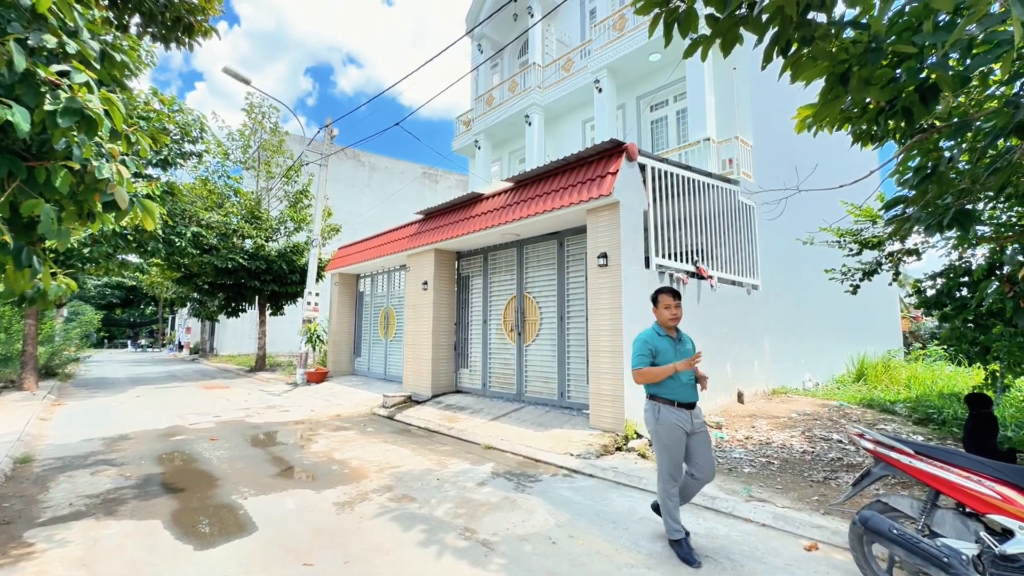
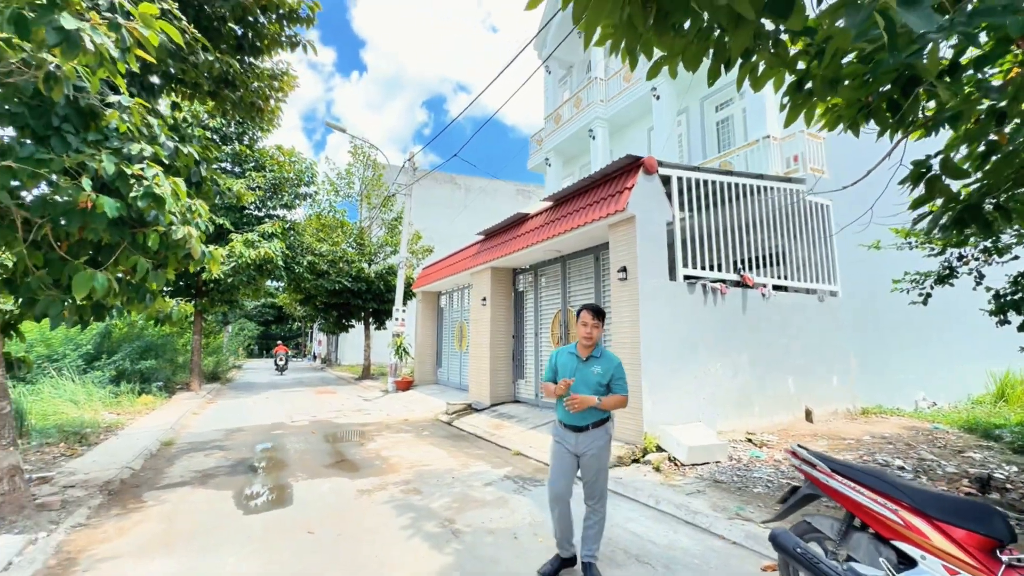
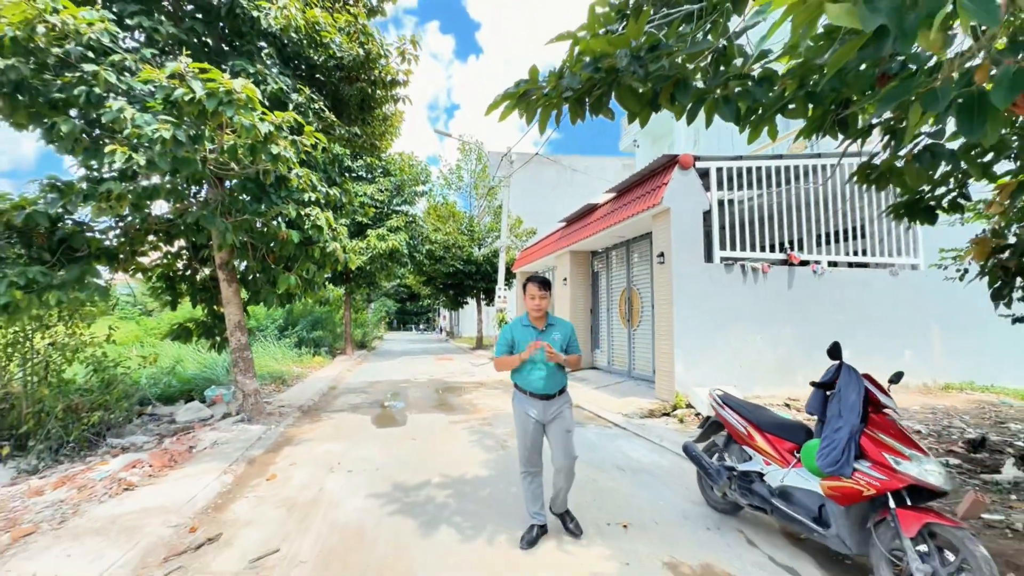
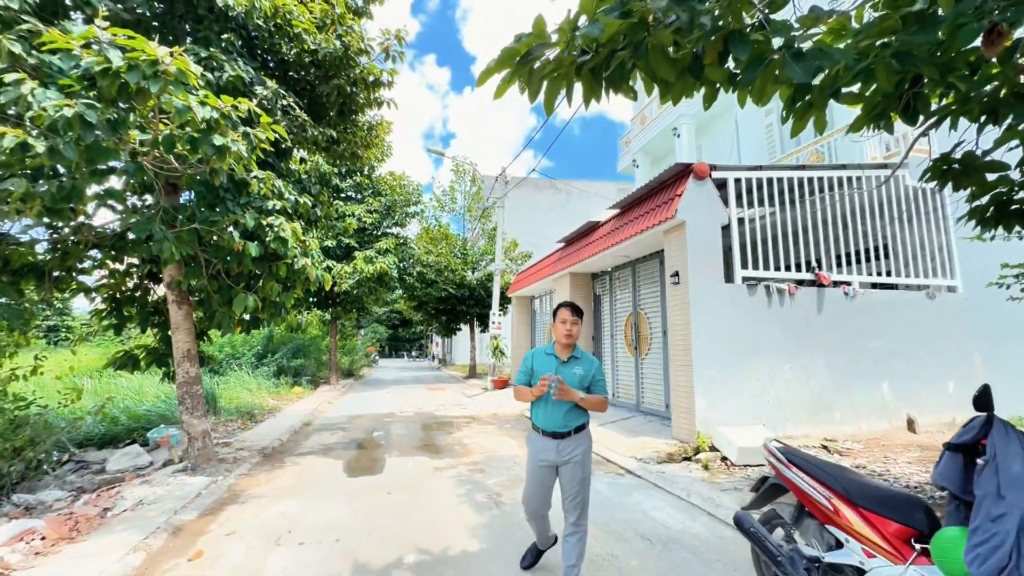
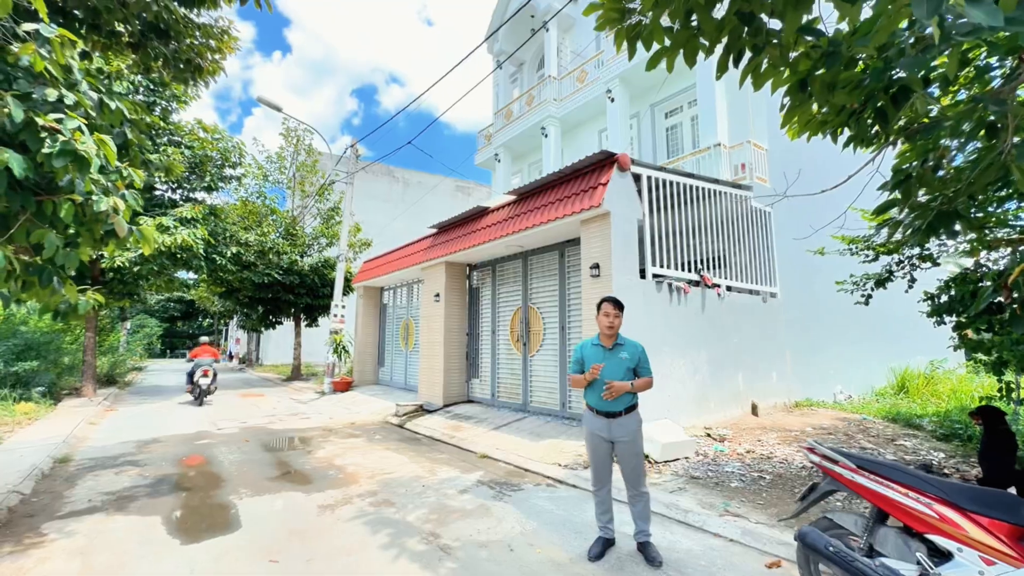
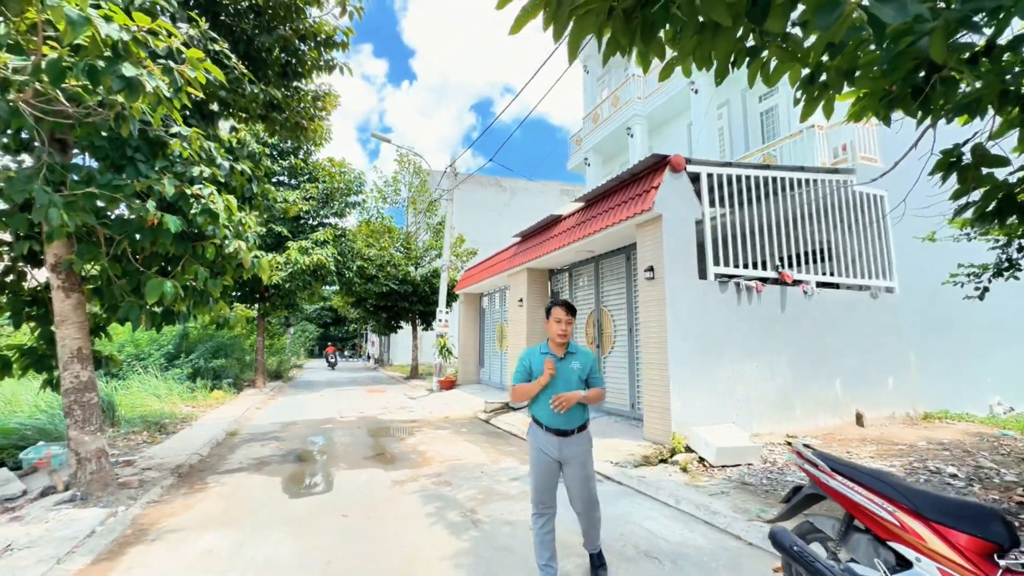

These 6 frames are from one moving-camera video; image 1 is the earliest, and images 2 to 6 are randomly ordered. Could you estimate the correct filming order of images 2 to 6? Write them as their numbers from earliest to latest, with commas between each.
5, 2, 6, 4, 3
